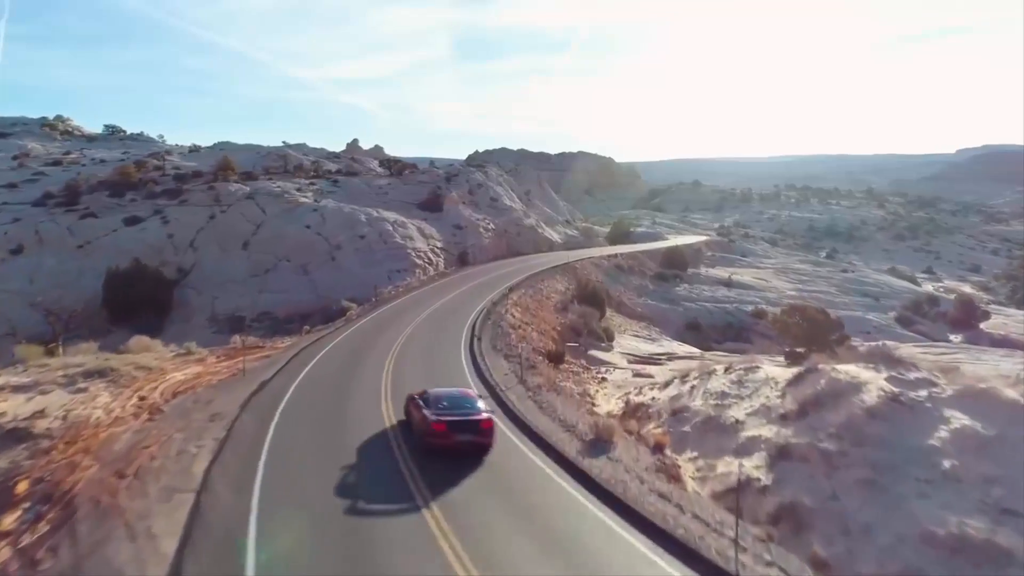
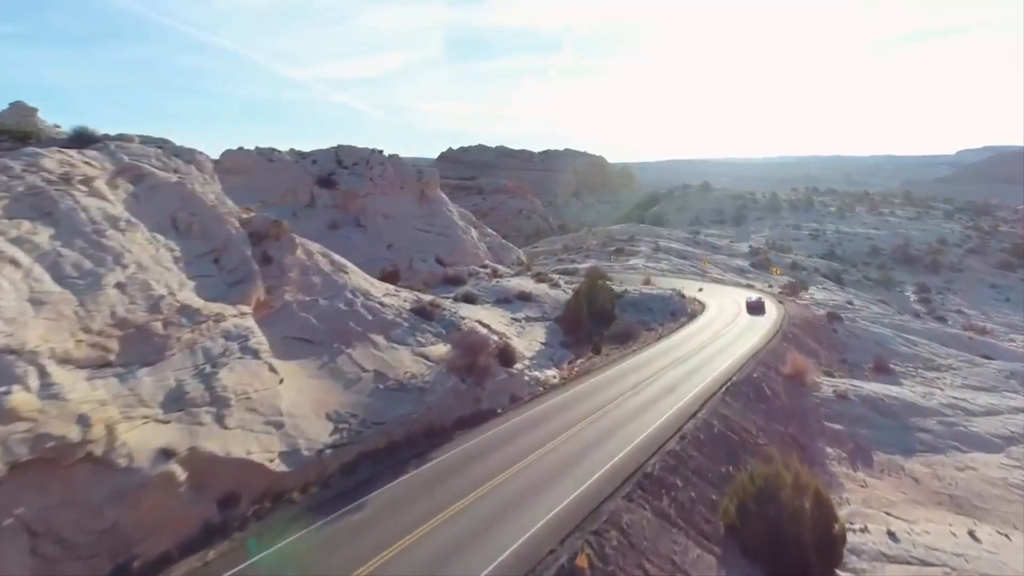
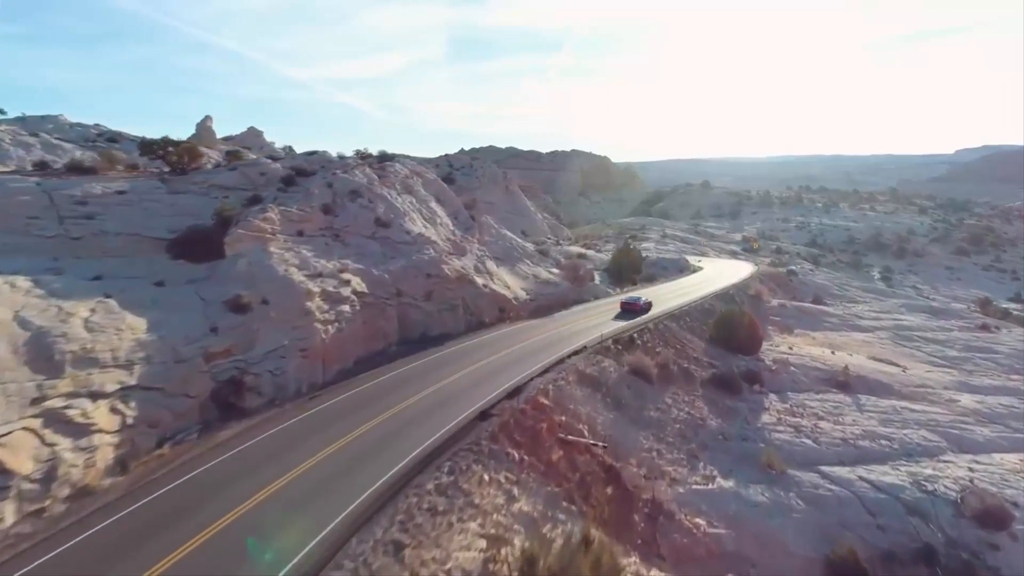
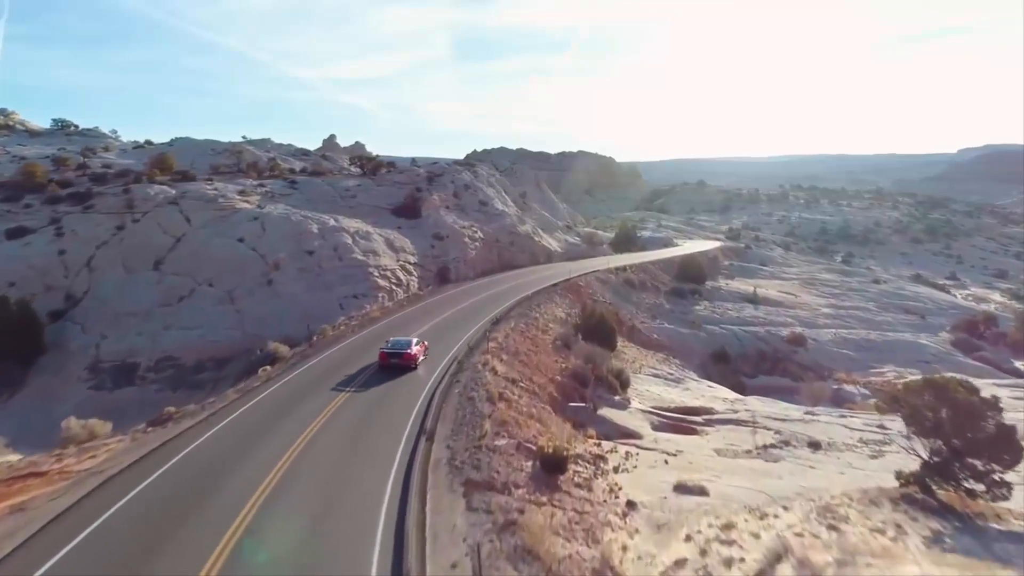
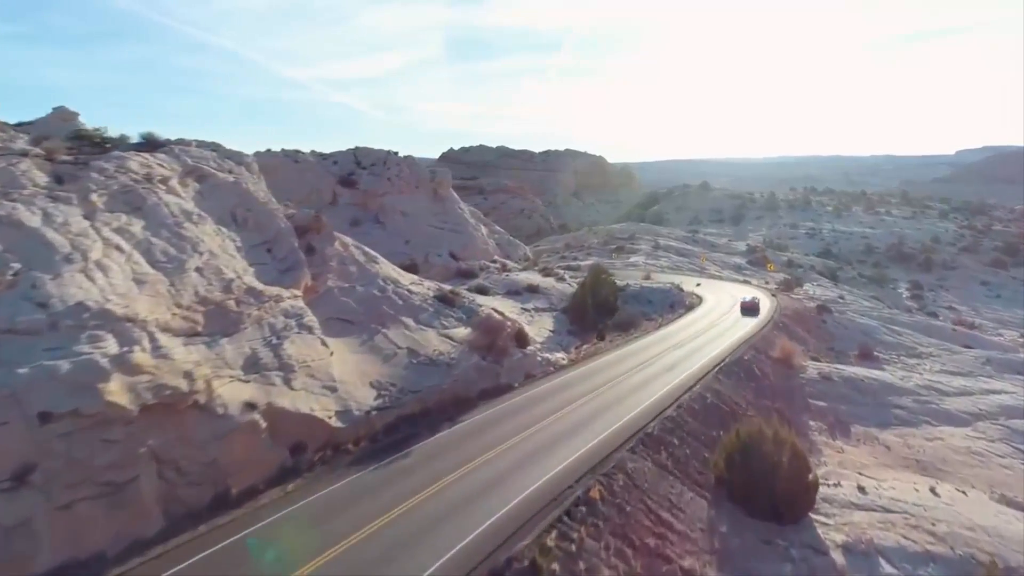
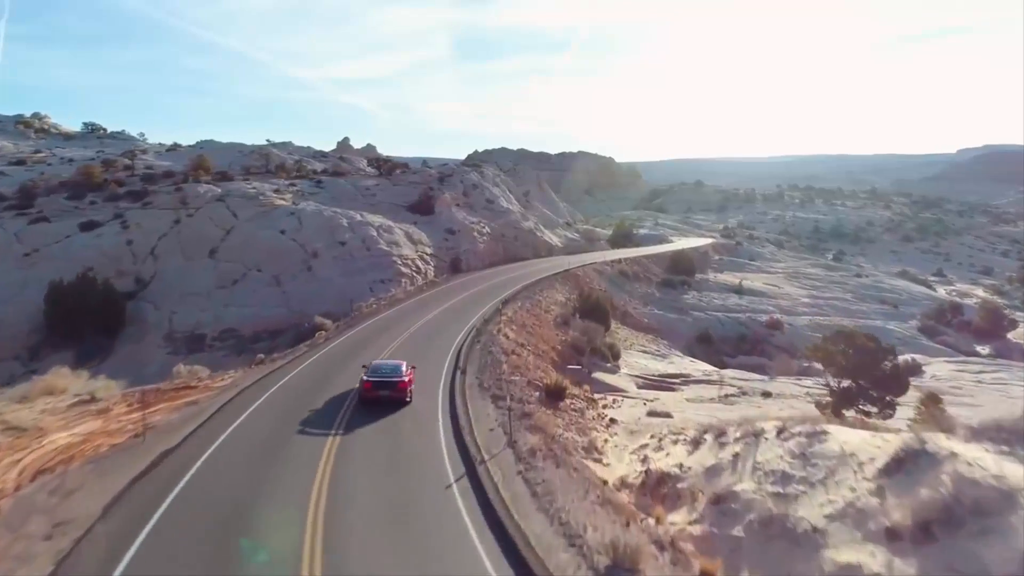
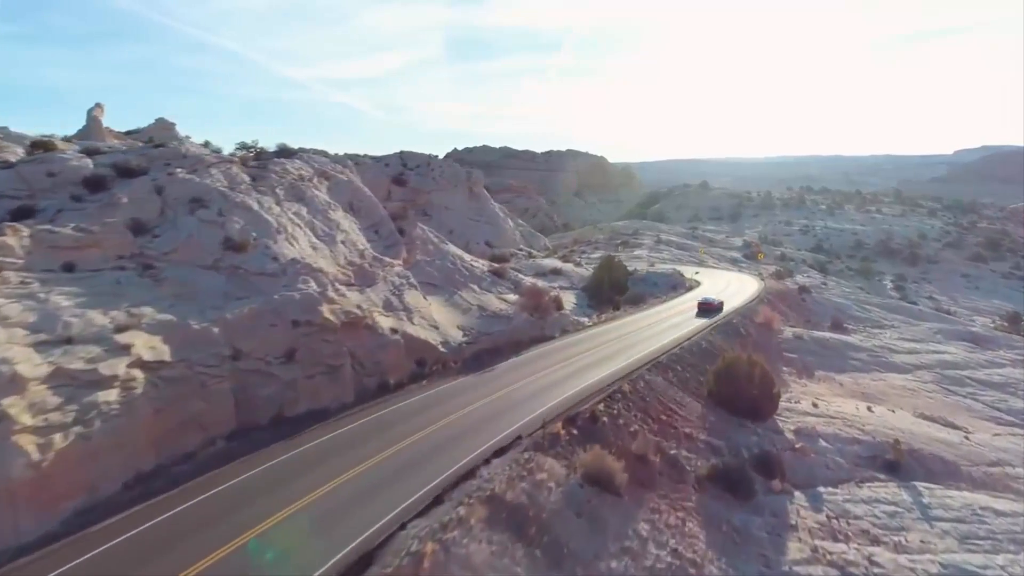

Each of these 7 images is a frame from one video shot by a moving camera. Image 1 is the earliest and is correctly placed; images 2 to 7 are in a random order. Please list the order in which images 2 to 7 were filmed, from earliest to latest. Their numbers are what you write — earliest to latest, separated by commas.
6, 4, 3, 7, 5, 2
